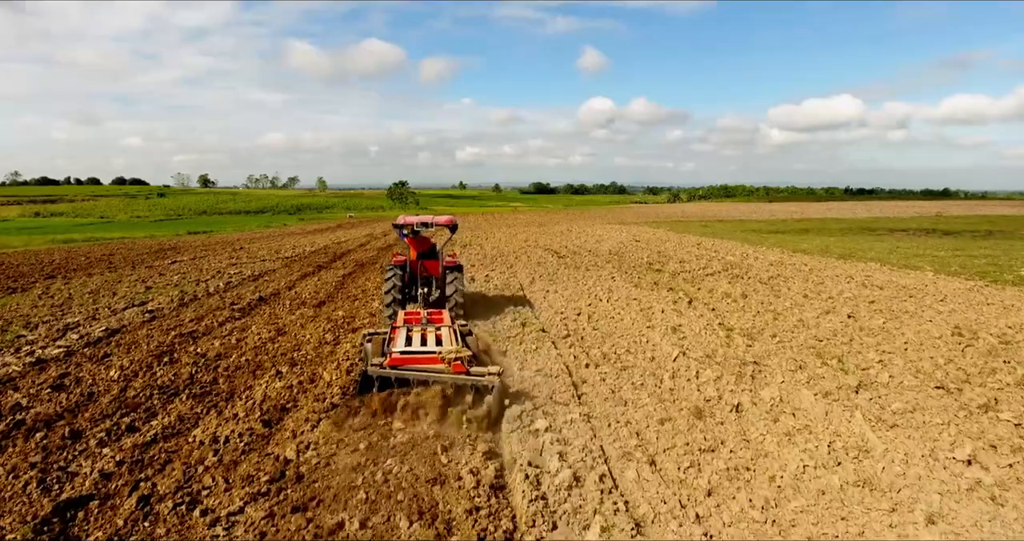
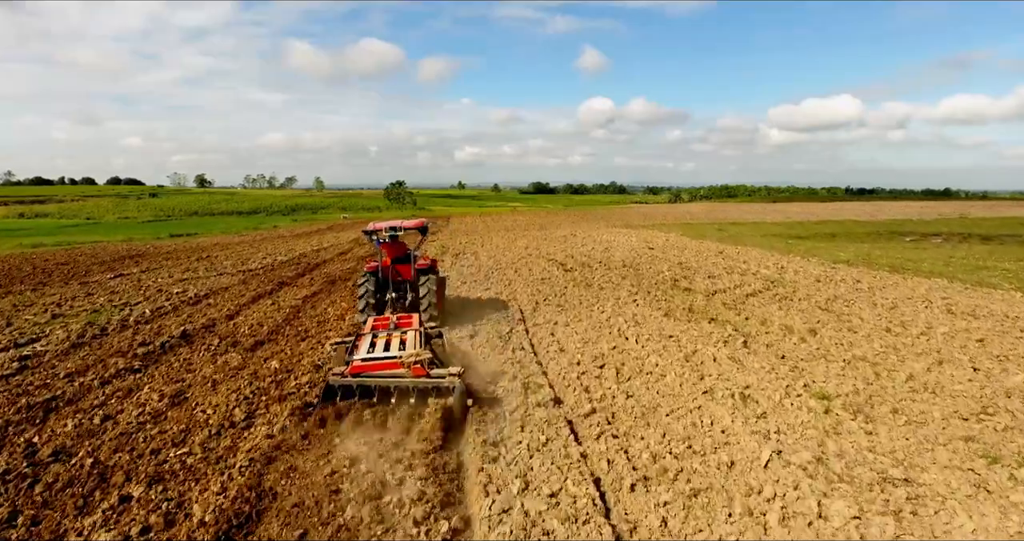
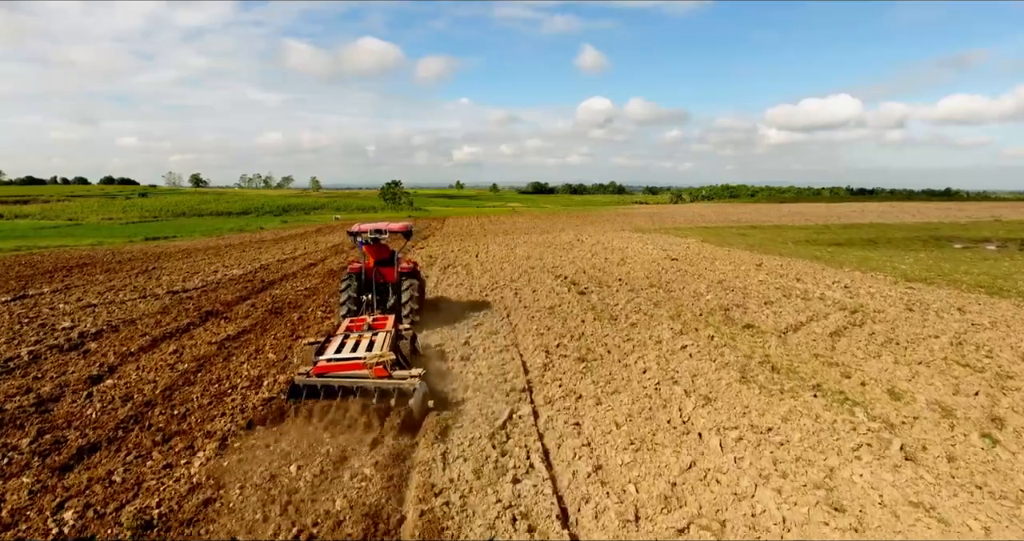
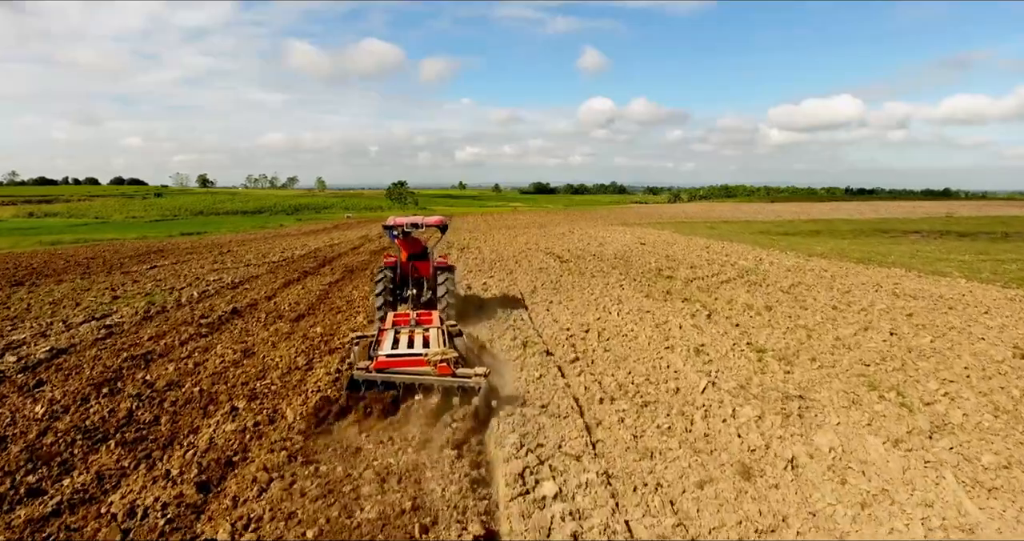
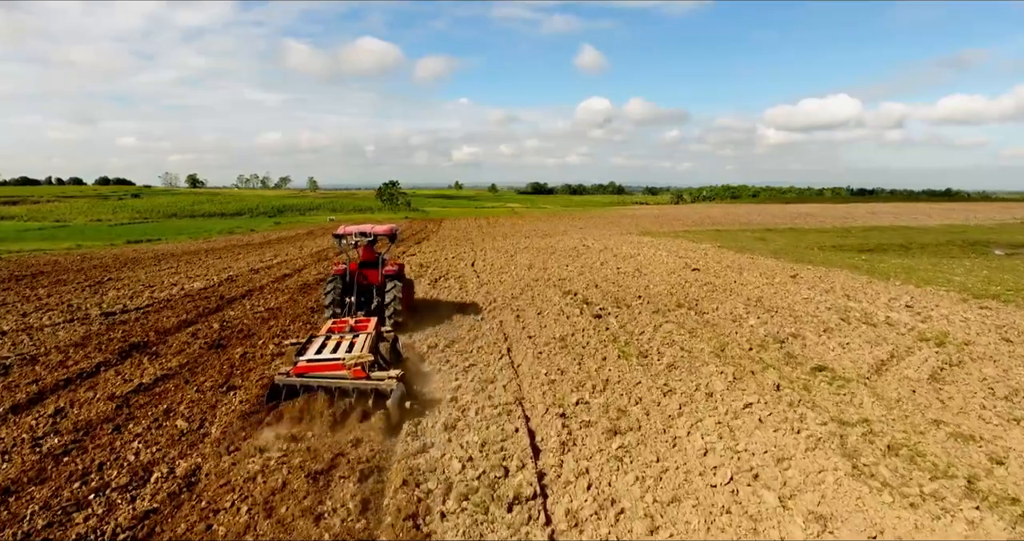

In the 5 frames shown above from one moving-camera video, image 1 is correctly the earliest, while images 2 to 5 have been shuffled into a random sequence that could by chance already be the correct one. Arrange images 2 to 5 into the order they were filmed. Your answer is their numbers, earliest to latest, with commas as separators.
4, 2, 3, 5
